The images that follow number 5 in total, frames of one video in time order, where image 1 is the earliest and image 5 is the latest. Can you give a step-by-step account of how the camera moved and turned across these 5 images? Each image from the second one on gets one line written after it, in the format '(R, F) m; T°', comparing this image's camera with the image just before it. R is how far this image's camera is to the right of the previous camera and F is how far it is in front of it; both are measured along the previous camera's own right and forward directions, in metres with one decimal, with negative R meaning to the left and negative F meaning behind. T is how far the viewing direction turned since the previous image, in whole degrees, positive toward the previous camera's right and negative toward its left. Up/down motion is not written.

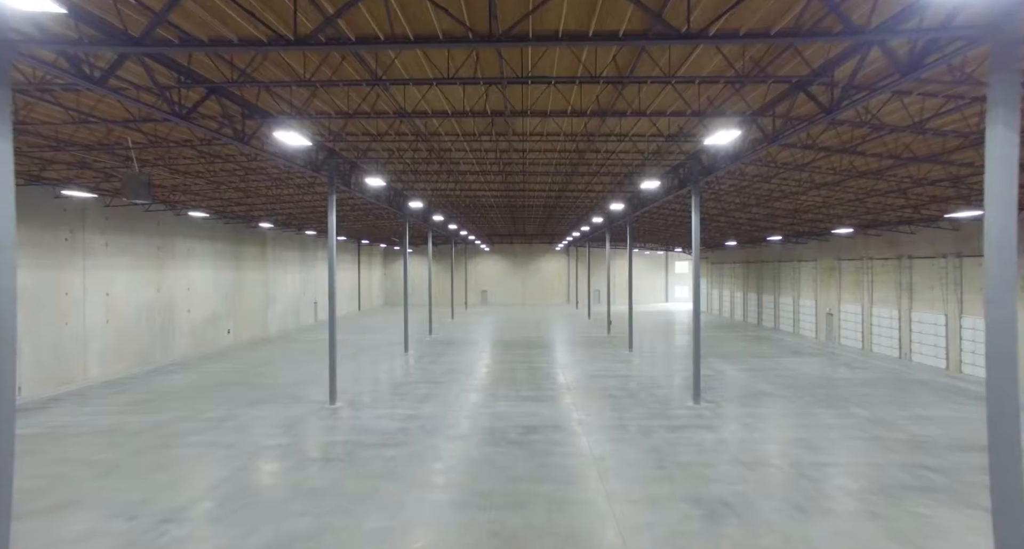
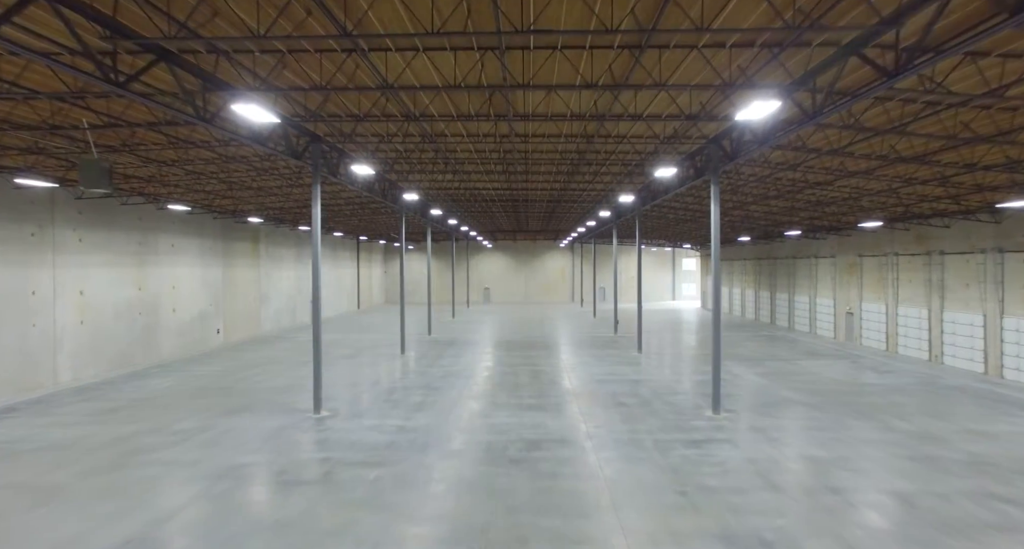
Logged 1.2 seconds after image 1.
(0.0, +0.9) m; 0°
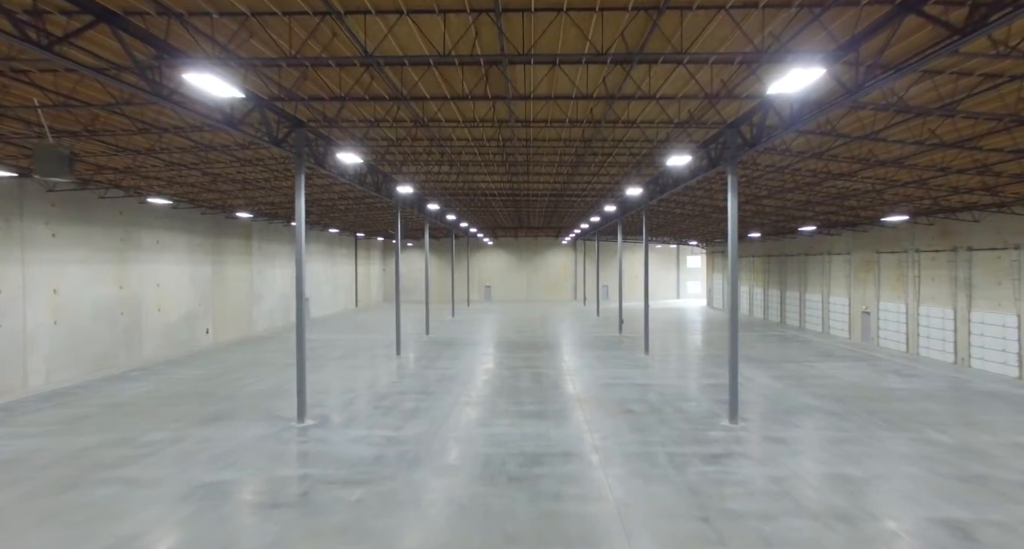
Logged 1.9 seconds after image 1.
(0.0, +0.7) m; 0°
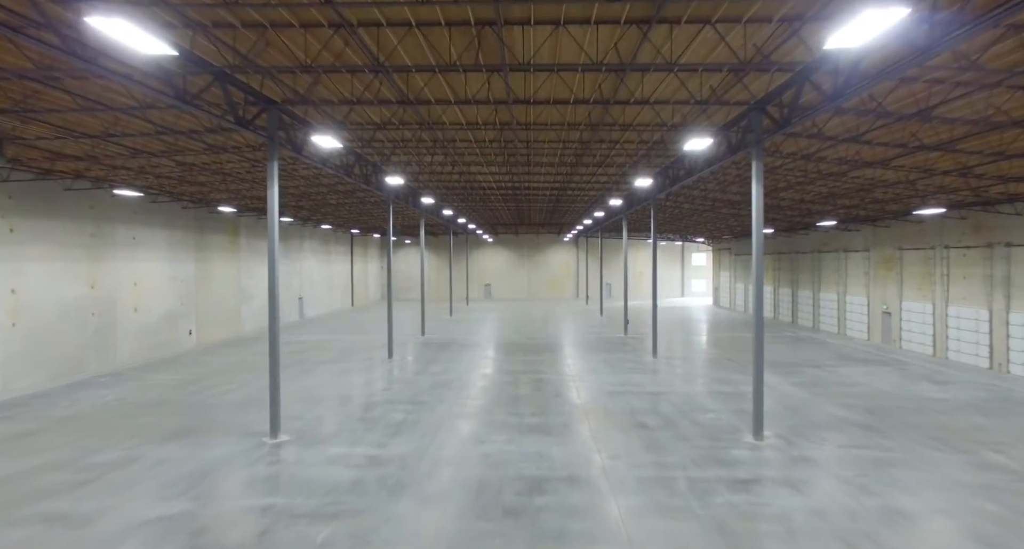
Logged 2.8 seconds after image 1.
(+0.1, +0.9) m; 0°
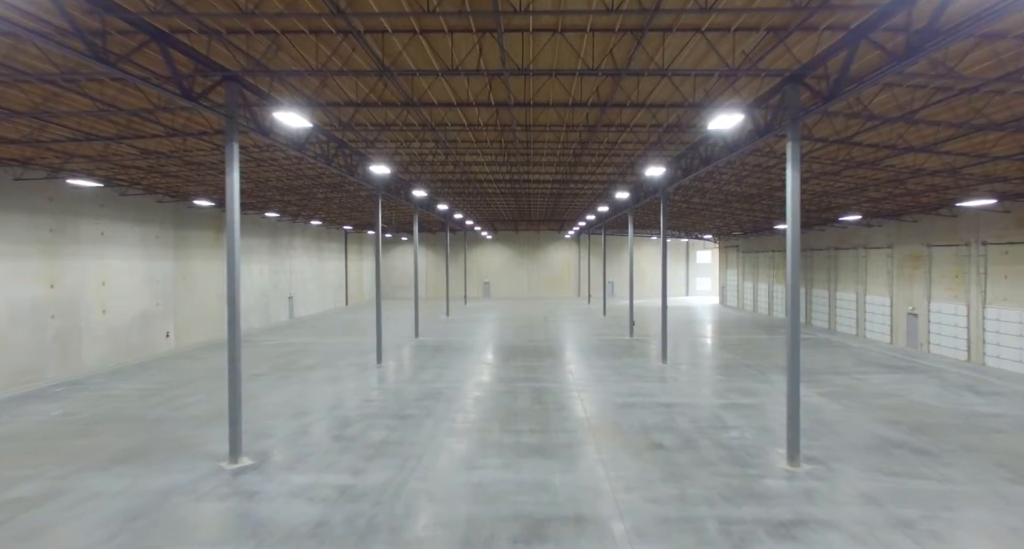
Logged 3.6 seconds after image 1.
(+0.1, +1.0) m; 0°
